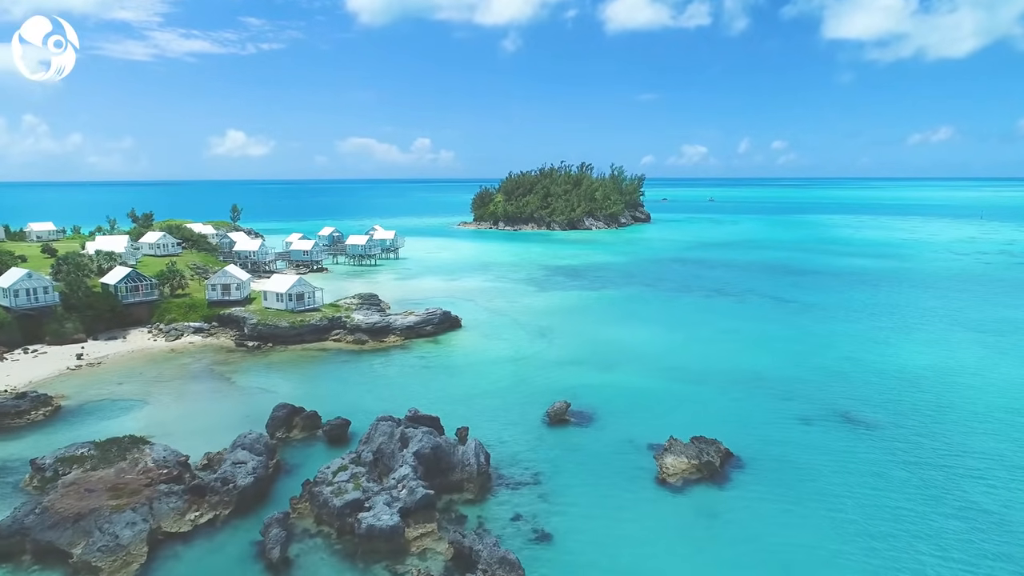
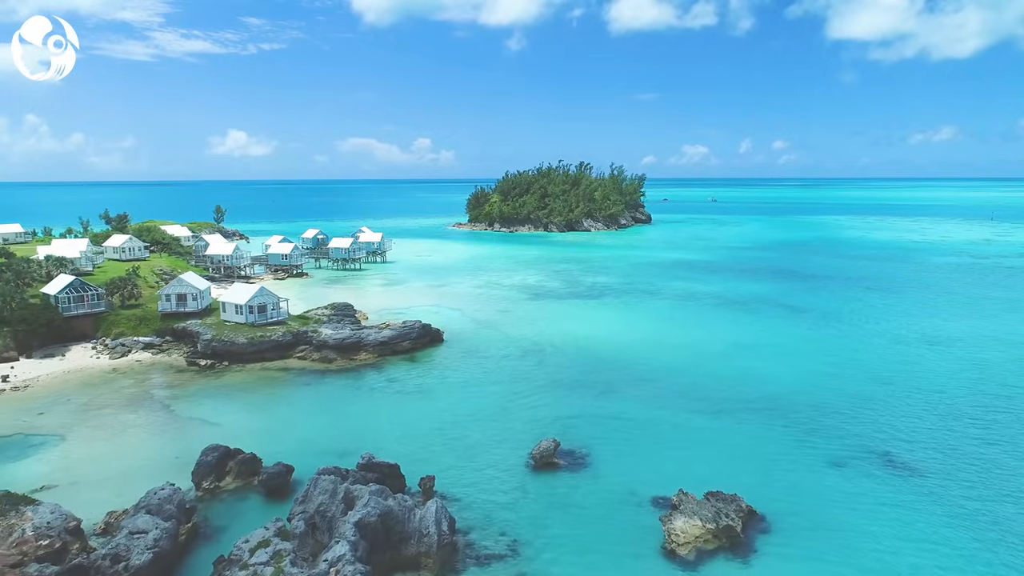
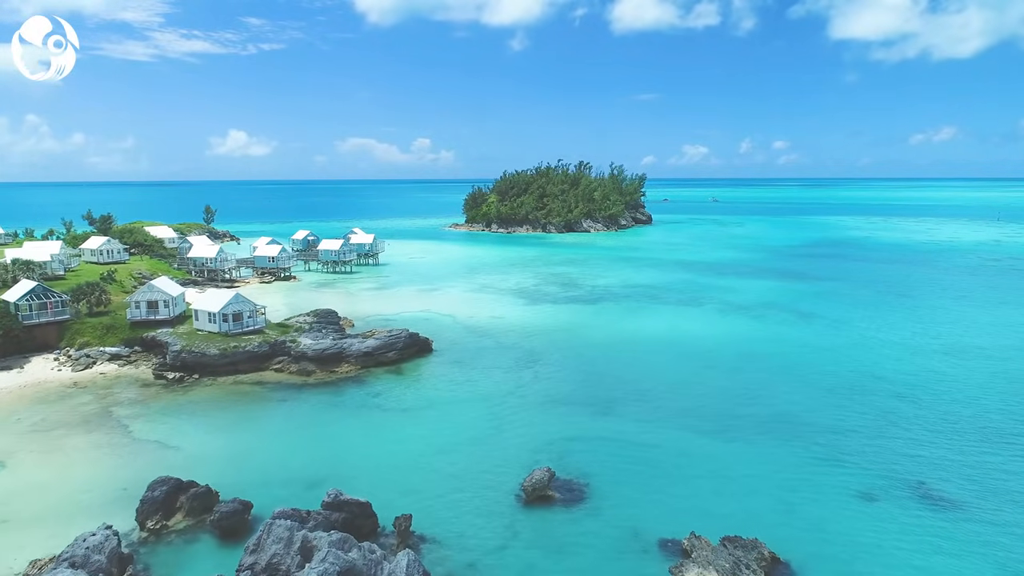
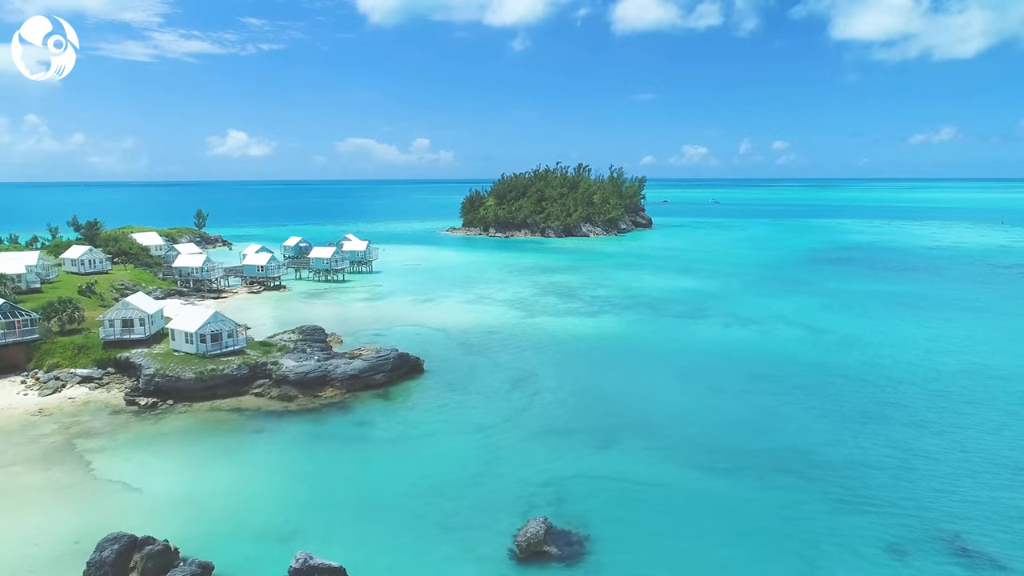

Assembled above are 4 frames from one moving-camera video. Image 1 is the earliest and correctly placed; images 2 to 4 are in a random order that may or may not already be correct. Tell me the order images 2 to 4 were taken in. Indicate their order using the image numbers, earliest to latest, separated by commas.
2, 3, 4
